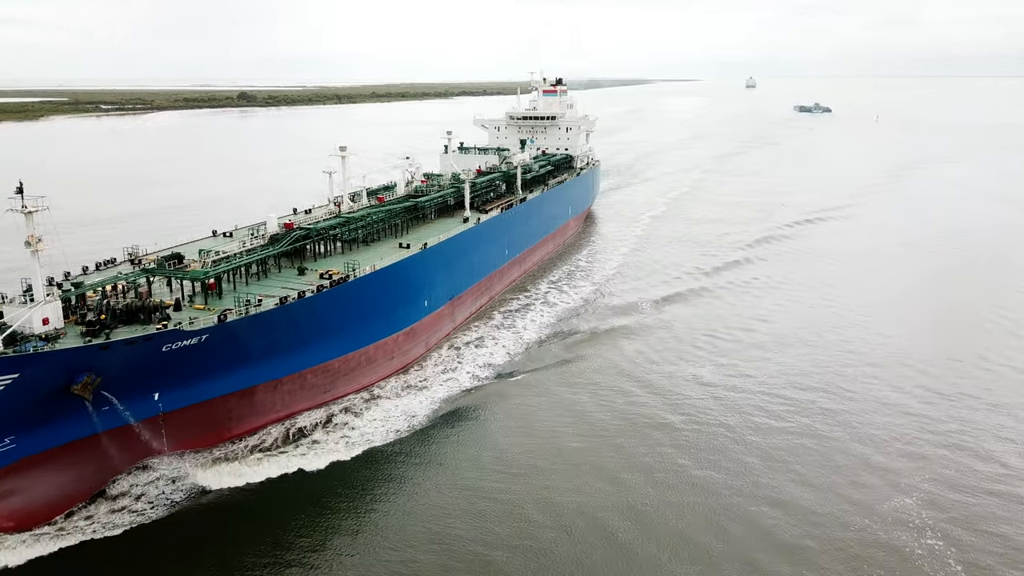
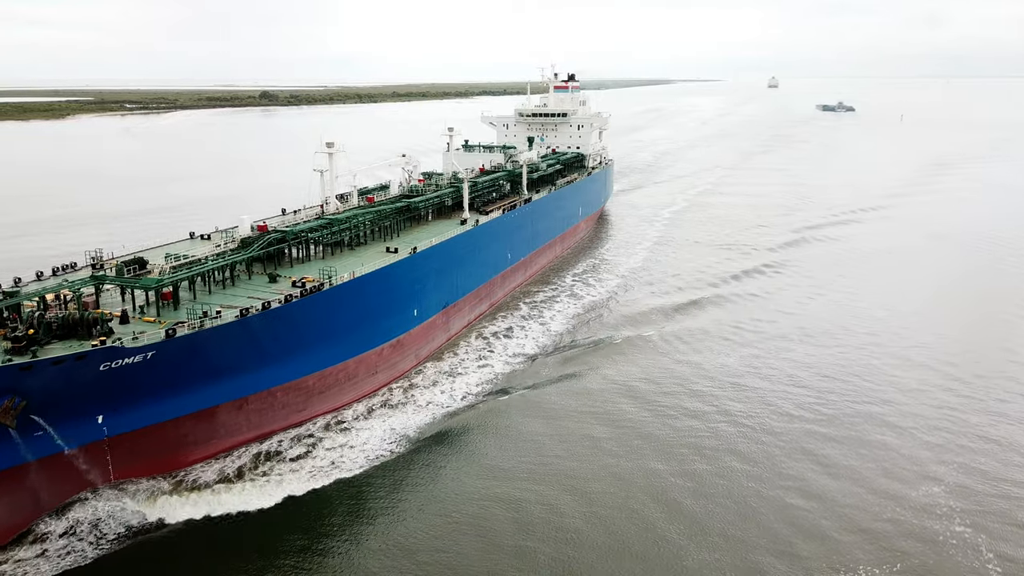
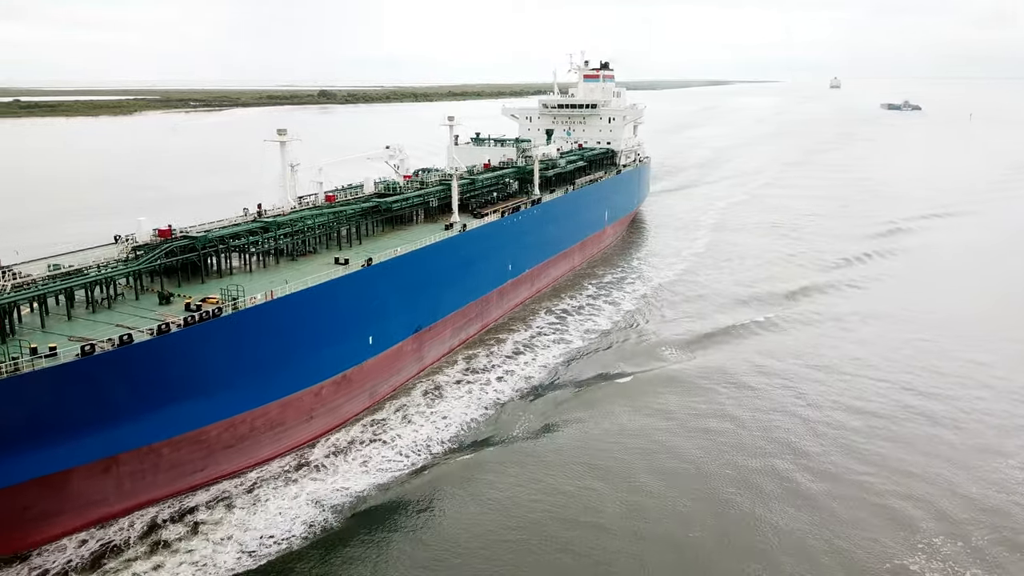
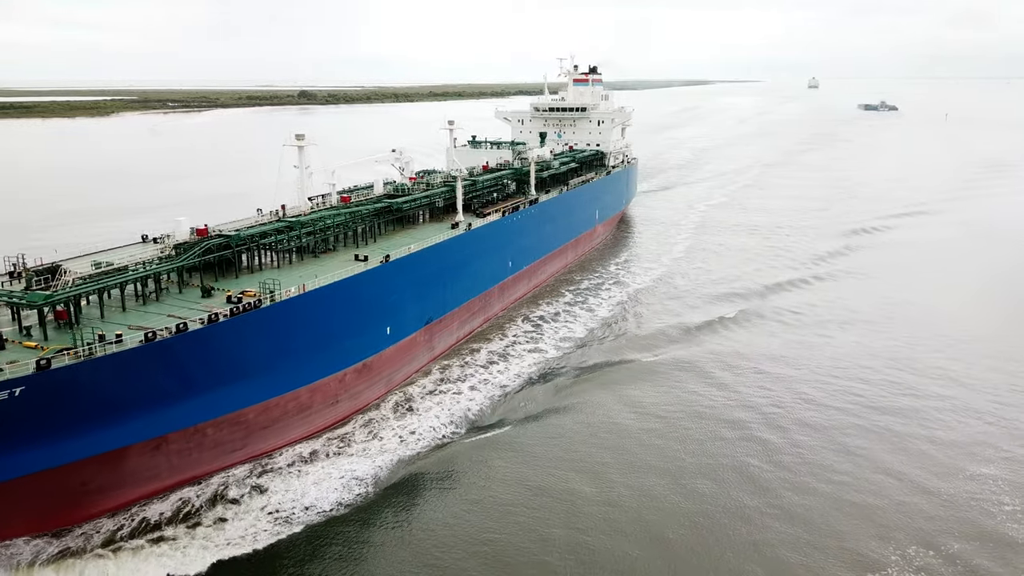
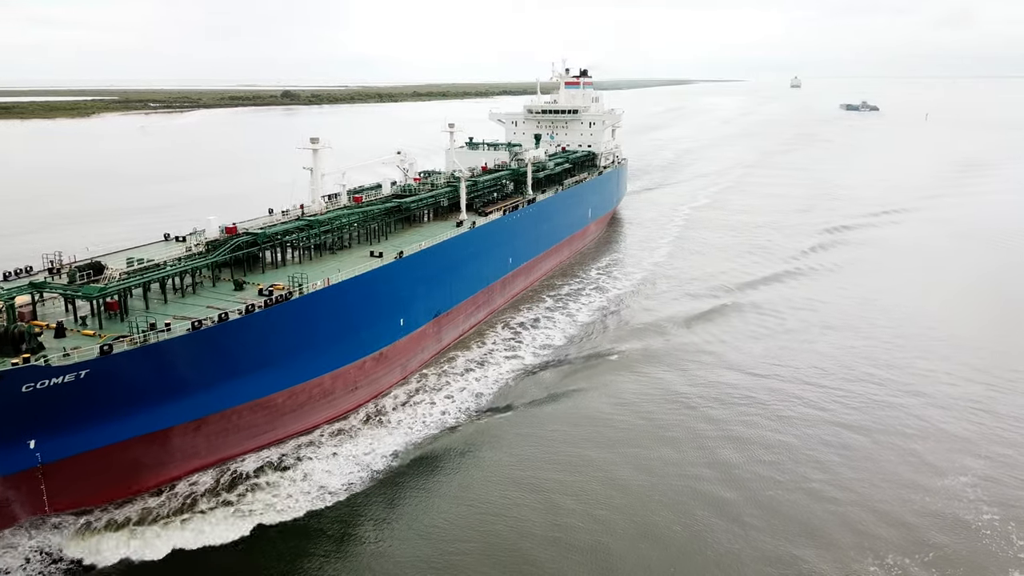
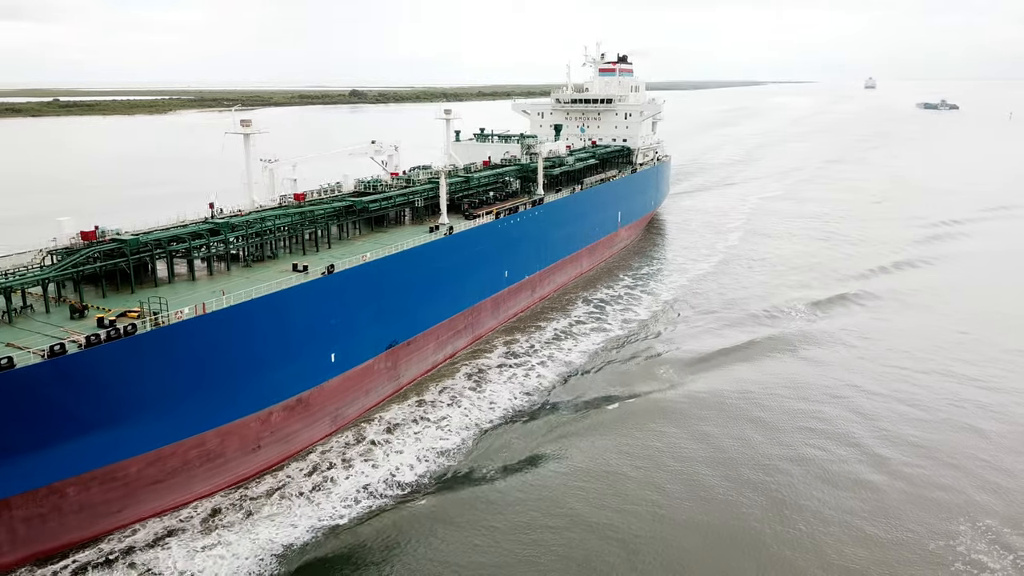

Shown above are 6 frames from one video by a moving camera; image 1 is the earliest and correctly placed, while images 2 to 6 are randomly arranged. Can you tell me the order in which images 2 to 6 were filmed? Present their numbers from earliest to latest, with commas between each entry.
2, 5, 4, 3, 6
